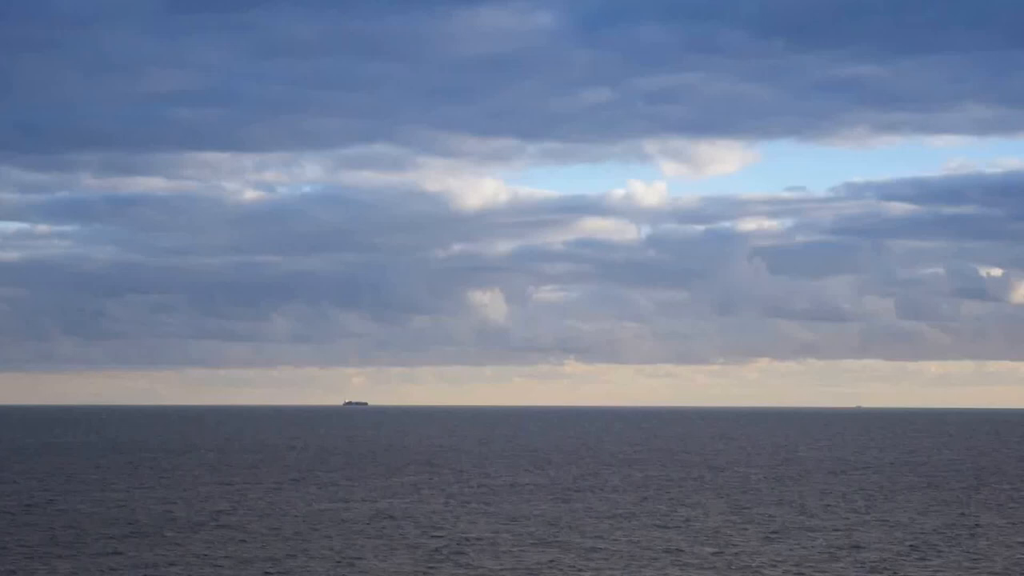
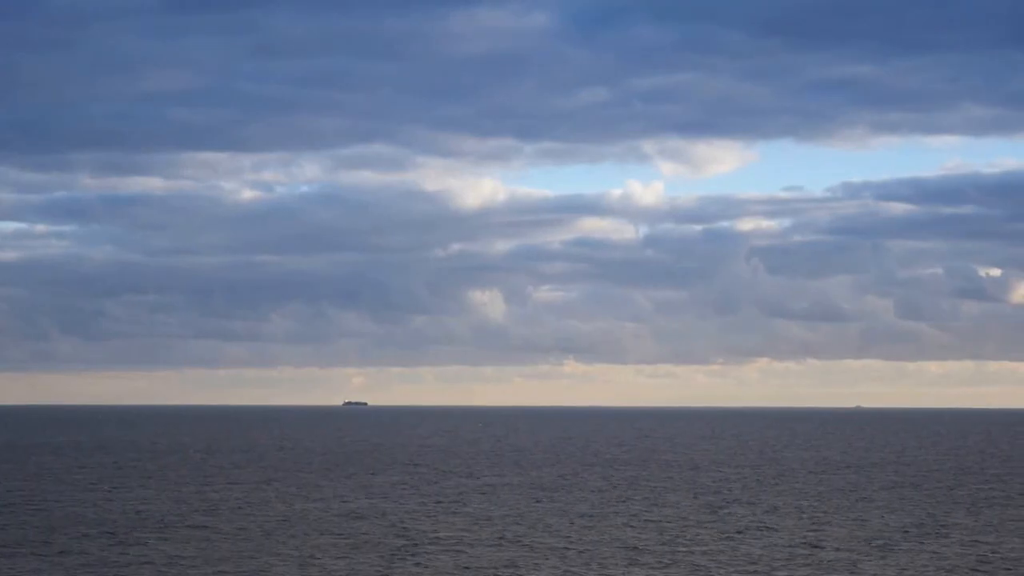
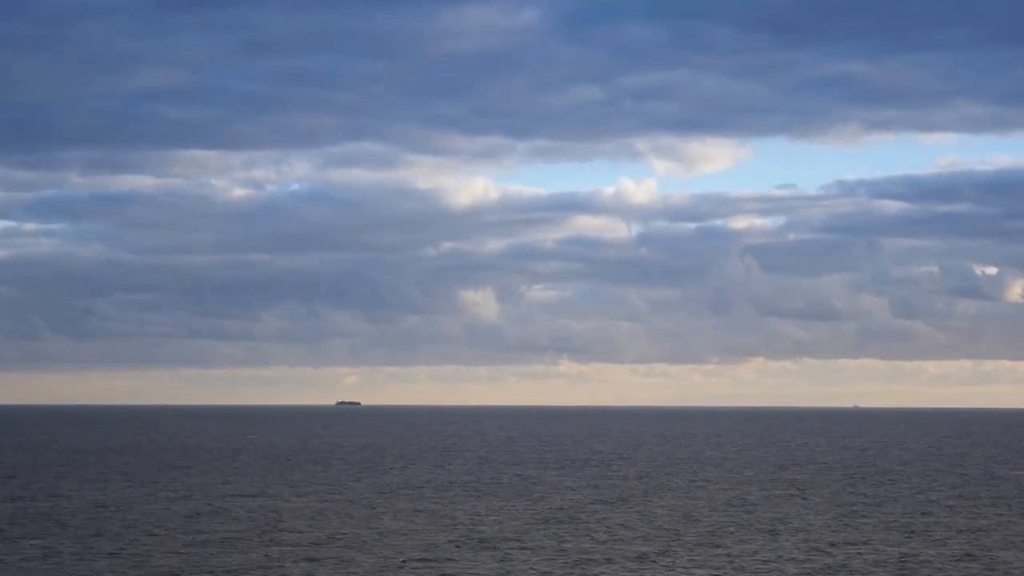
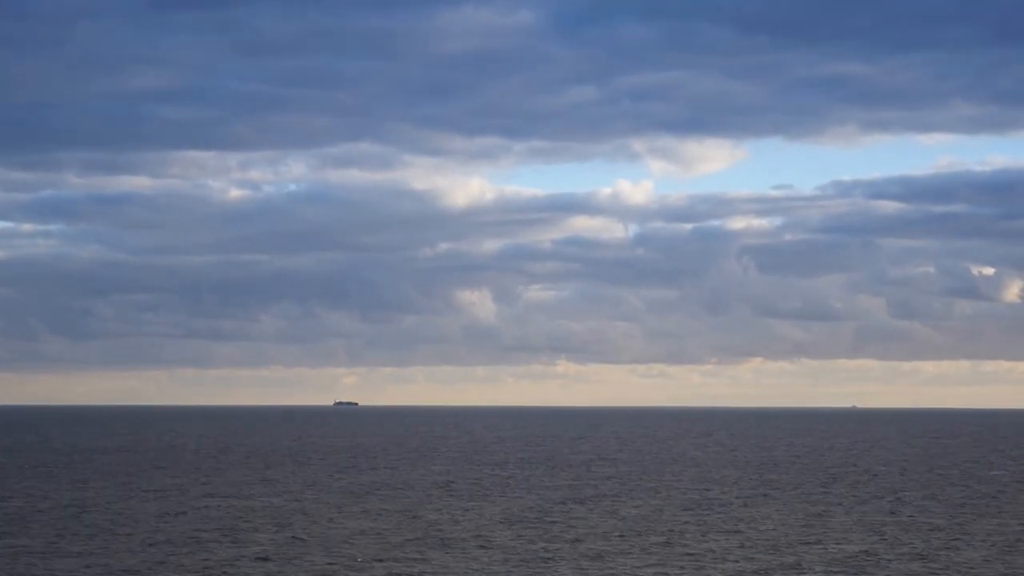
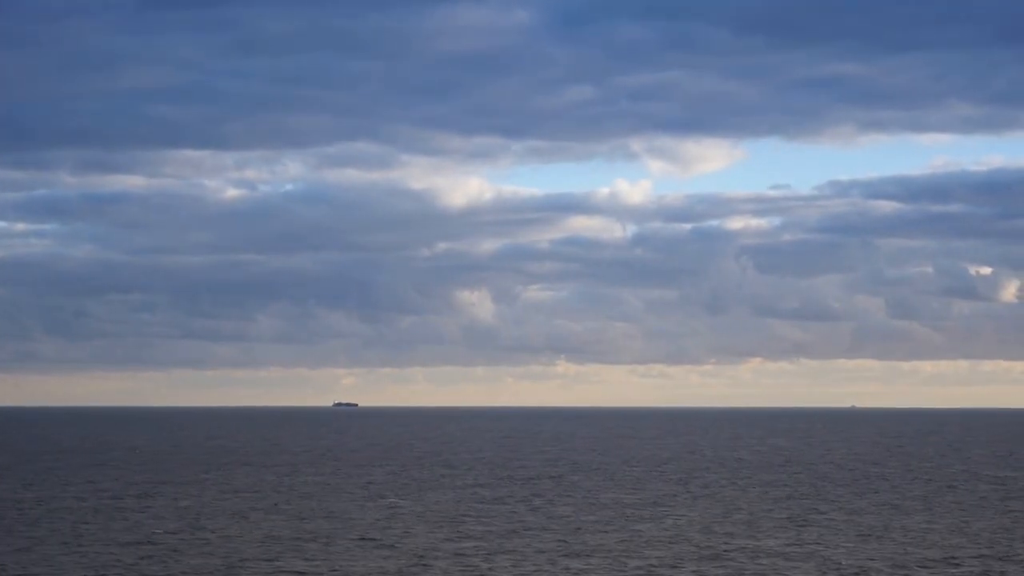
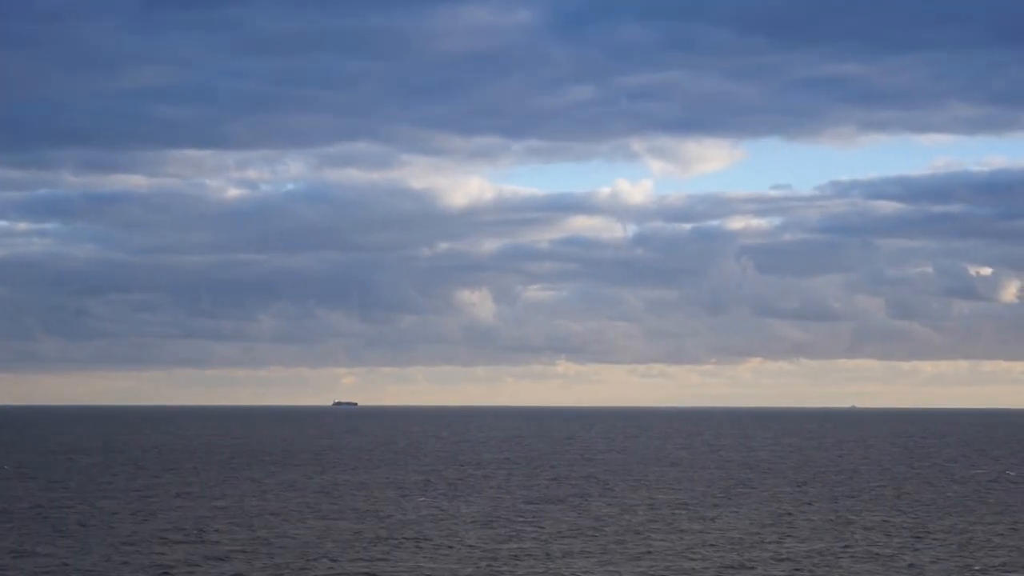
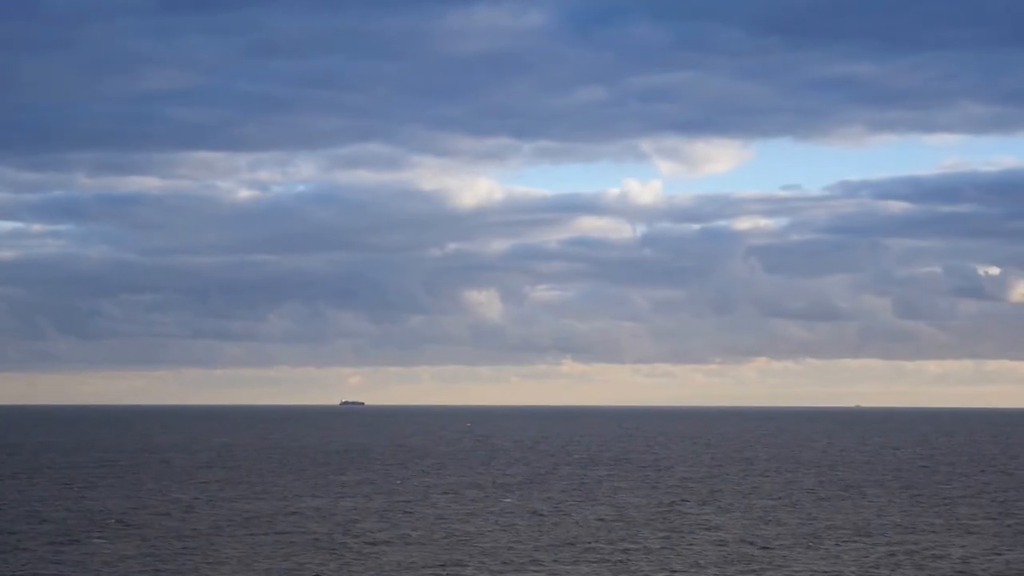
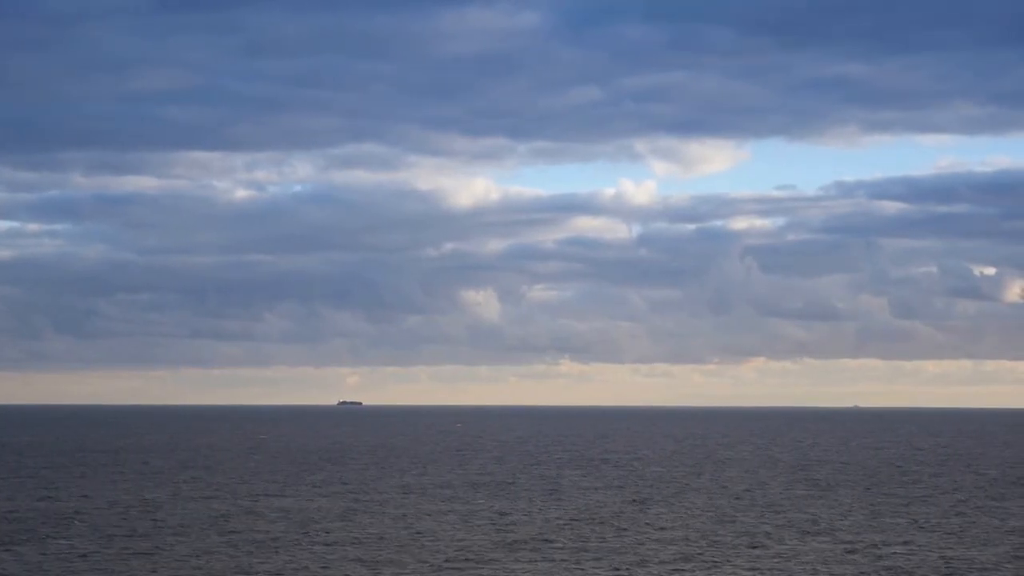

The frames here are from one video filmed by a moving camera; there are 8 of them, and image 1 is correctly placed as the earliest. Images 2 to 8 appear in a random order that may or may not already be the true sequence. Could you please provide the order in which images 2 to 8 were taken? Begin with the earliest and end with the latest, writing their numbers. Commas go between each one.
2, 7, 8, 3, 4, 6, 5
